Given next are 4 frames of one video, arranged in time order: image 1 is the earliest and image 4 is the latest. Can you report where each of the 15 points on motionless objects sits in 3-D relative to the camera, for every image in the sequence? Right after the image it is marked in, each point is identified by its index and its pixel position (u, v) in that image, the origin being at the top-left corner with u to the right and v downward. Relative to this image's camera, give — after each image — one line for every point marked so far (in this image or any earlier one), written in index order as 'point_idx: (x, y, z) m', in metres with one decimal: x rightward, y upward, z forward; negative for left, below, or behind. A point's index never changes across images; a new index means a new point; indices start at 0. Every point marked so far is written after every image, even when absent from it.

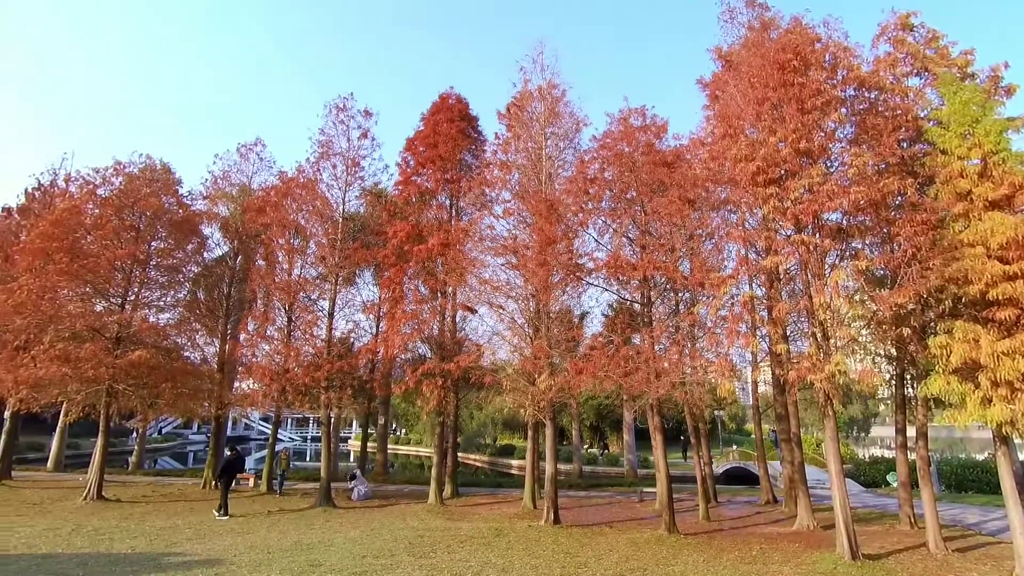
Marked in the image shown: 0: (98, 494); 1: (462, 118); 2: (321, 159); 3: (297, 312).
0: (-10.4, -5.1, +17.0) m
1: (-1.3, +4.3, +16.4) m
2: (-5.0, +3.4, +16.8) m
3: (-5.2, -0.6, +15.9) m
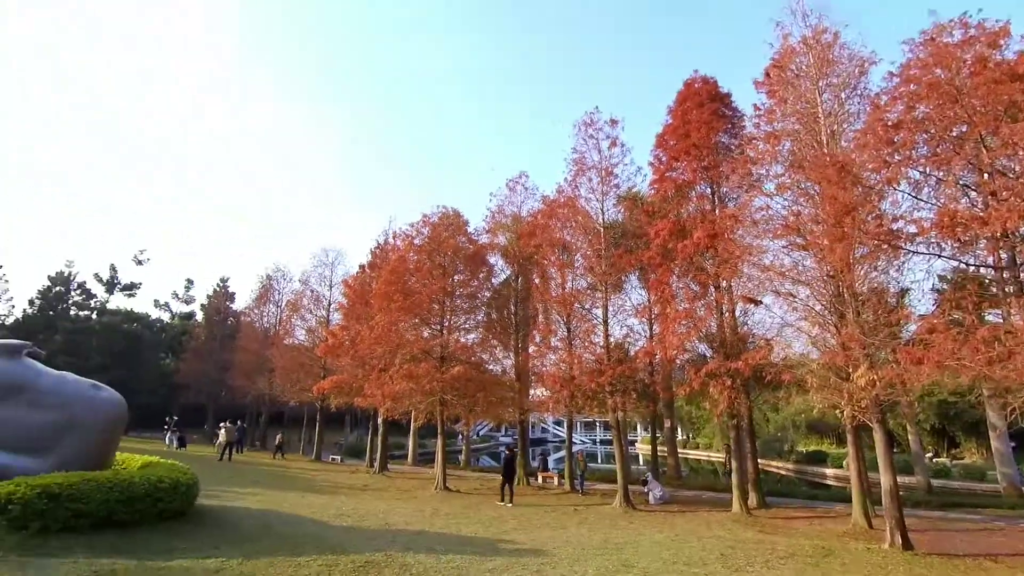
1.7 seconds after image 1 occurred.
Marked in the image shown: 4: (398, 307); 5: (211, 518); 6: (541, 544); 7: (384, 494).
0: (-2.1, -6.0, +19.3) m
1: (+4.8, +4.5, +15.4) m
2: (+1.7, +3.1, +17.3) m
3: (+1.6, -0.9, +16.4) m
4: (-3.4, -0.6, +19.7) m
5: (-4.8, -3.6, +10.5) m
6: (+0.5, -4.3, +10.7) m
7: (-3.6, -5.7, +18.0) m
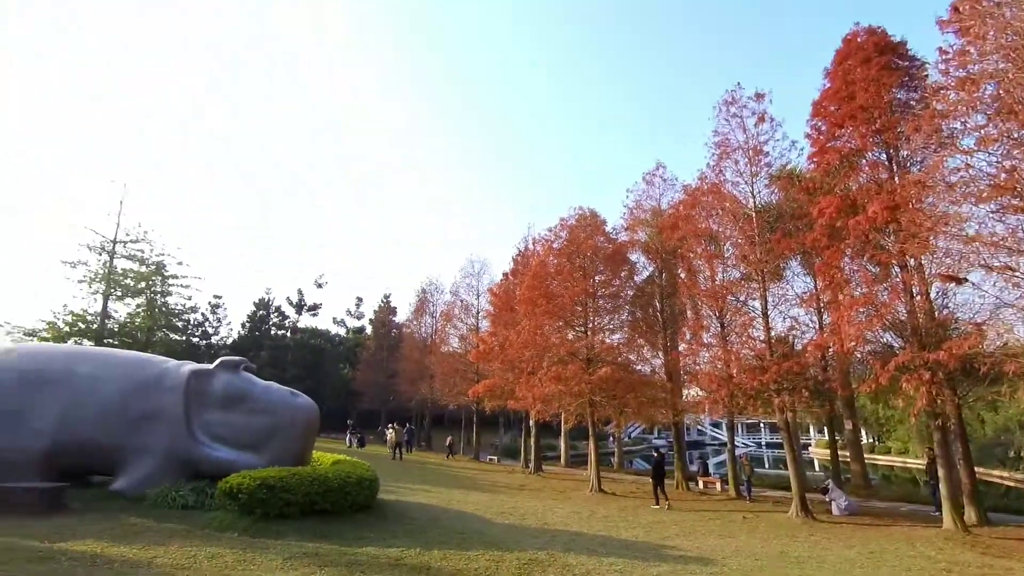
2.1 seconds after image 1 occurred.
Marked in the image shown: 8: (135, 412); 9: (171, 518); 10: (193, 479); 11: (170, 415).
0: (+2.5, -6.0, +19.0) m
1: (+7.7, +4.9, +13.7) m
2: (+5.2, +3.3, +16.2) m
3: (+5.2, -0.7, +15.4) m
4: (+1.0, -0.7, +19.7) m
5: (-2.2, -3.8, +10.9) m
6: (+3.0, -4.2, +10.0) m
7: (+0.8, -5.8, +18.0) m
8: (-5.7, -1.9, +9.7) m
9: (-4.5, -3.1, +8.5) m
10: (-4.8, -2.9, +9.8) m
11: (-5.2, -1.9, +9.9) m
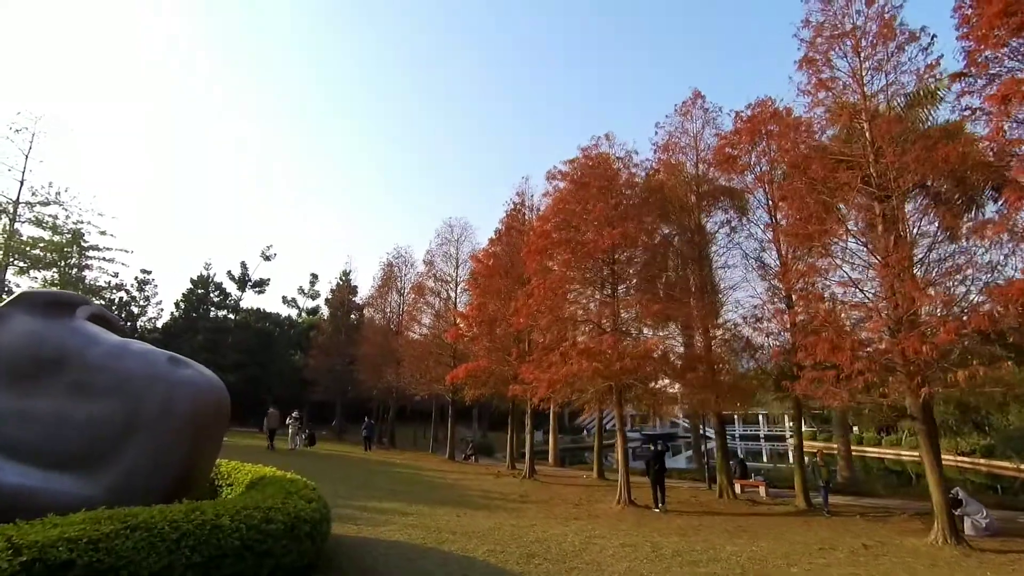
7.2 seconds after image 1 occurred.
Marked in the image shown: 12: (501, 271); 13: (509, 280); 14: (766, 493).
0: (+2.6, -4.8, +14.4) m
1: (+8.2, +6.0, +9.4) m
2: (+5.6, +4.4, +11.8) m
3: (+5.5, +0.4, +10.9) m
4: (+1.0, +0.5, +15.0) m
5: (-1.6, -2.7, +6.1) m
6: (+3.7, -3.1, +5.5) m
7: (+0.9, -4.7, +13.4) m
8: (-5.0, -0.8, +4.7) m
9: (-3.7, -1.9, +3.6) m
10: (-4.1, -1.8, +4.8) m
11: (-4.5, -0.8, +4.8) m
12: (-0.4, +0.5, +19.9) m
13: (-0.2, +0.2, +19.6) m
14: (+6.4, -5.2, +16.3) m
